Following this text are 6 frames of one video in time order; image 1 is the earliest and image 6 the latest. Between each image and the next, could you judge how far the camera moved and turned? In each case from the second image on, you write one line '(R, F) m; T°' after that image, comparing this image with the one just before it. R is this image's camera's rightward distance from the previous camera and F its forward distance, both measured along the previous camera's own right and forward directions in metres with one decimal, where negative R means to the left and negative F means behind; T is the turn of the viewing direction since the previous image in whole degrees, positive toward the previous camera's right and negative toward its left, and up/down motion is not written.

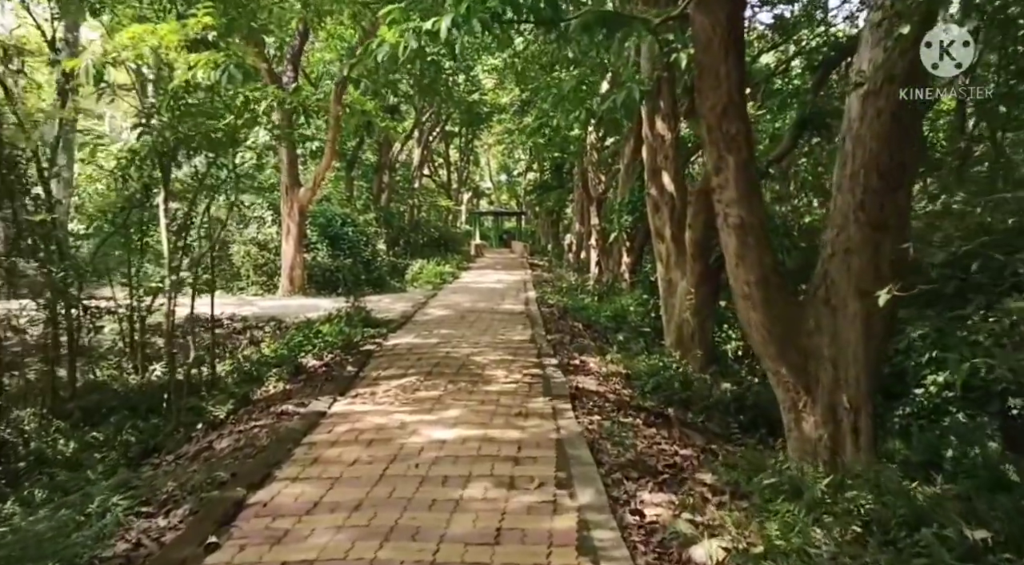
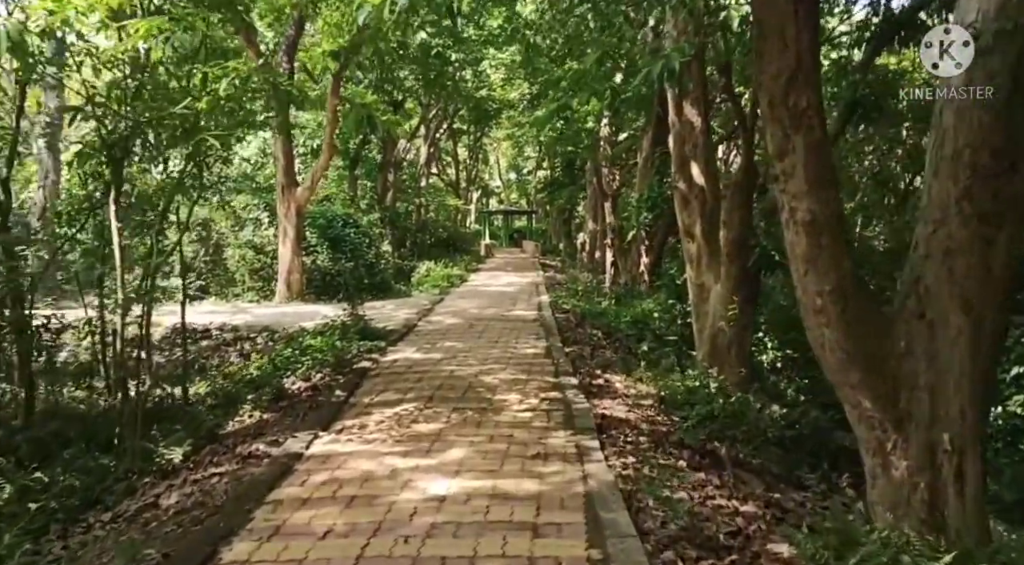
(0.0, +1.0) m; -1°
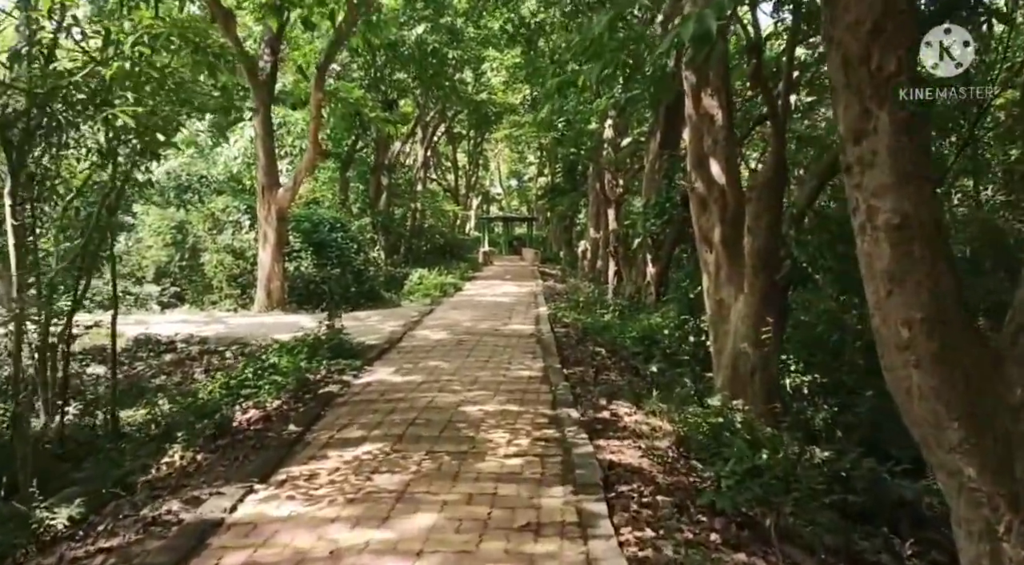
(+0.1, +1.1) m; 0°
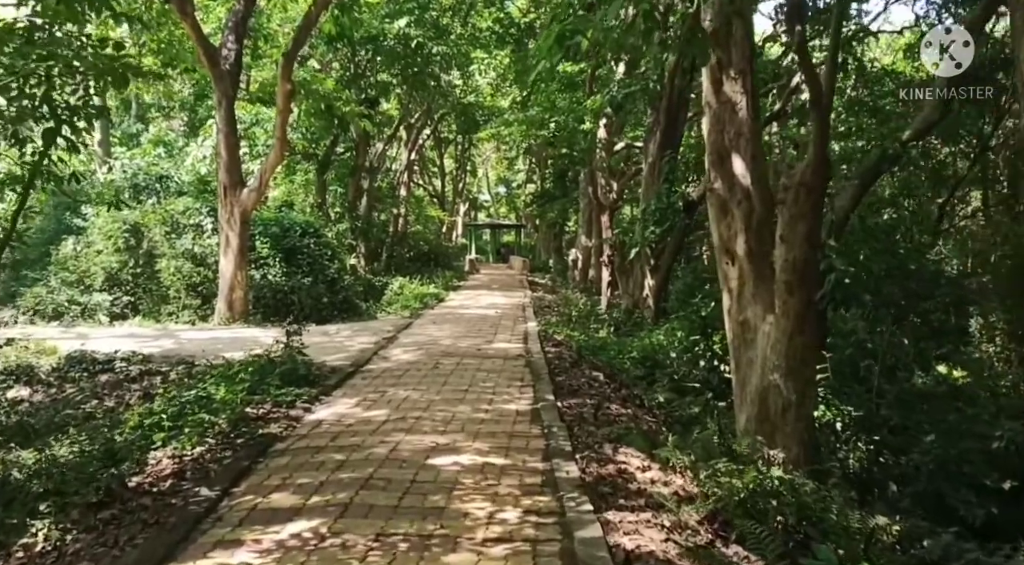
(0.0, +1.3) m; +1°
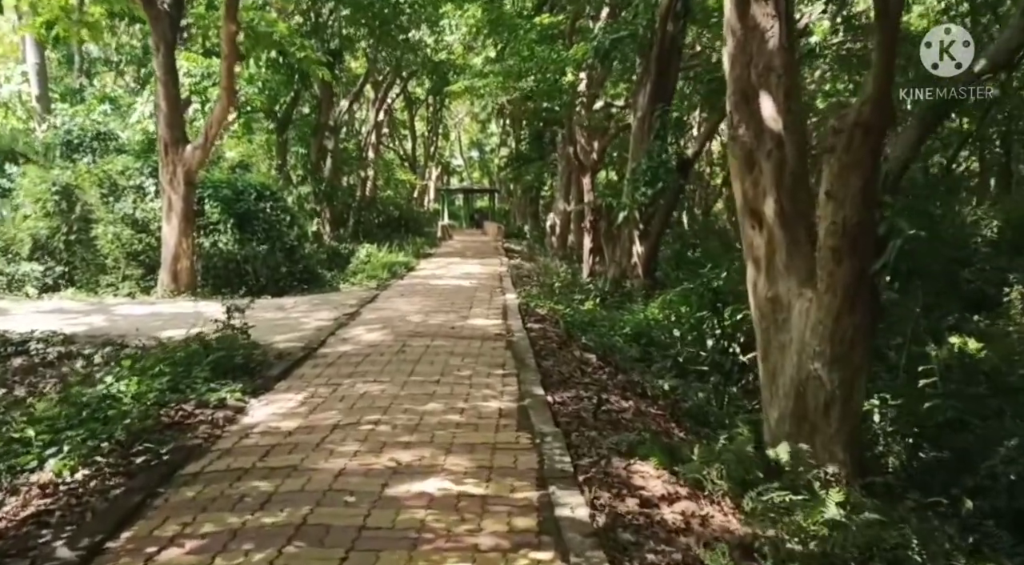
(0.0, +1.2) m; +2°
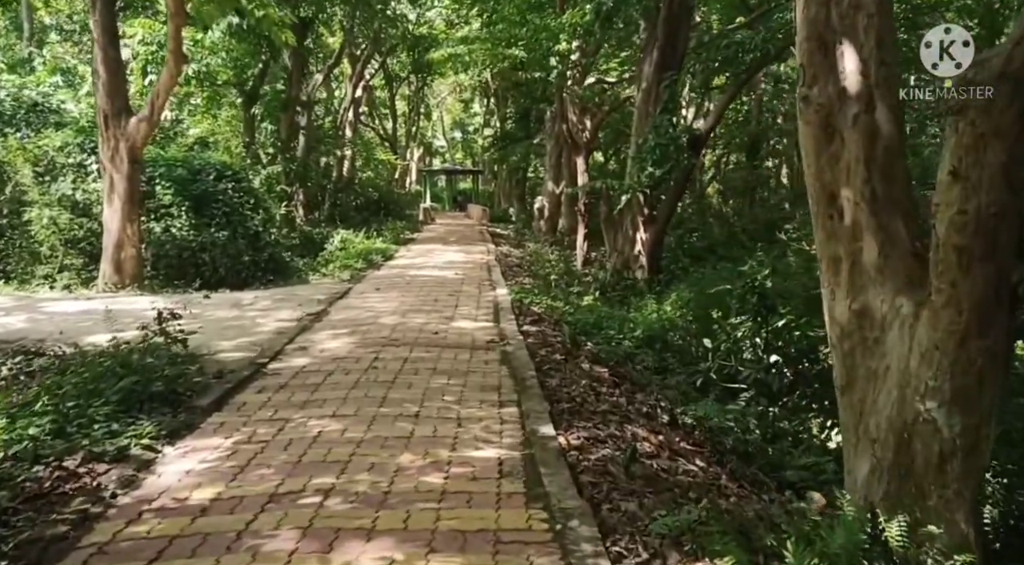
(-0.1, +1.4) m; +1°
